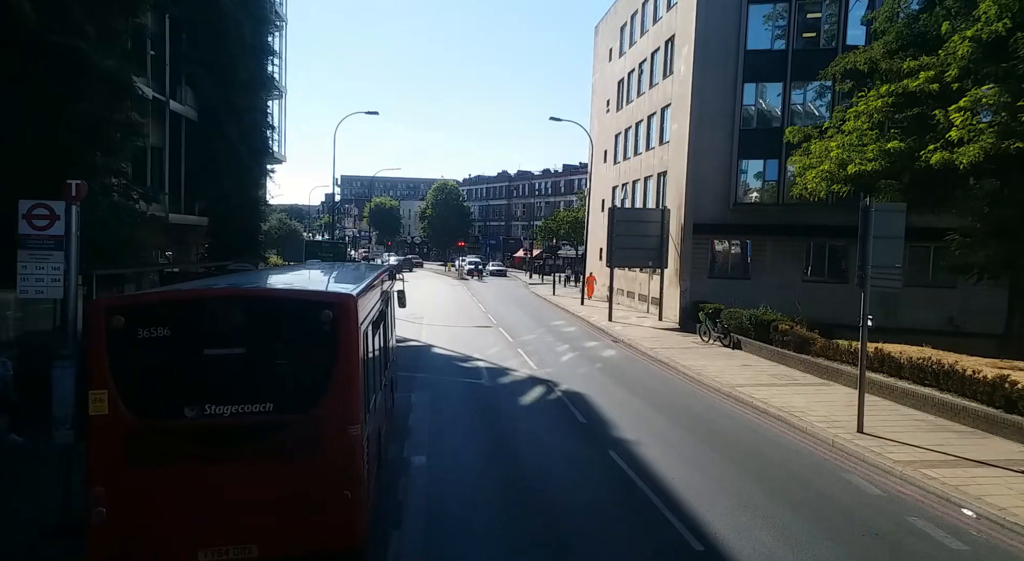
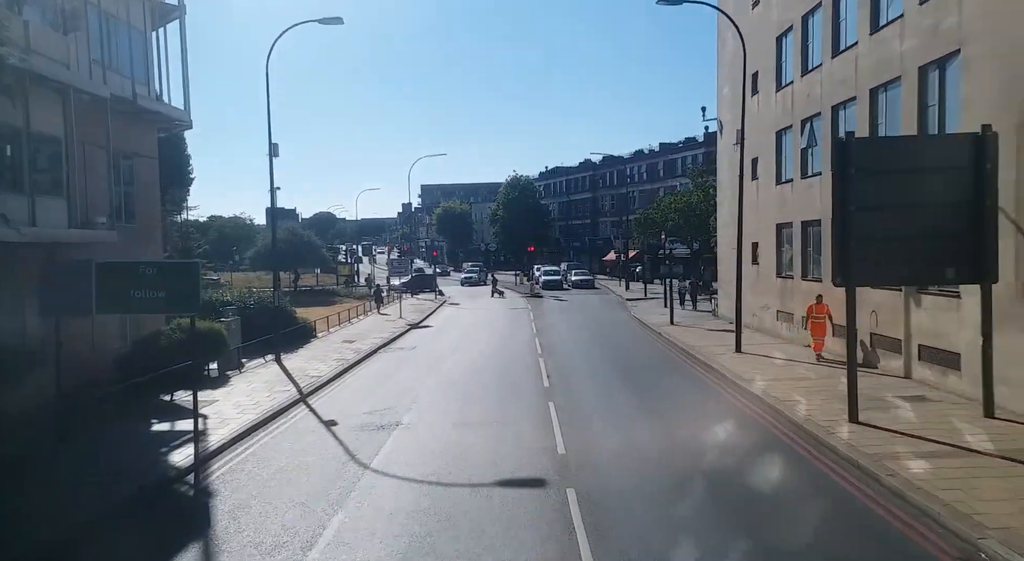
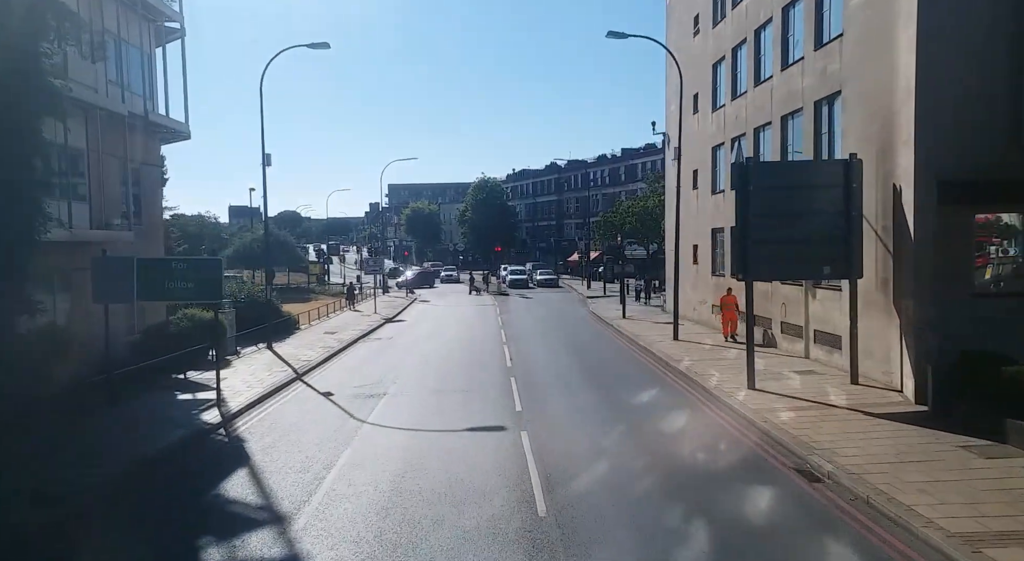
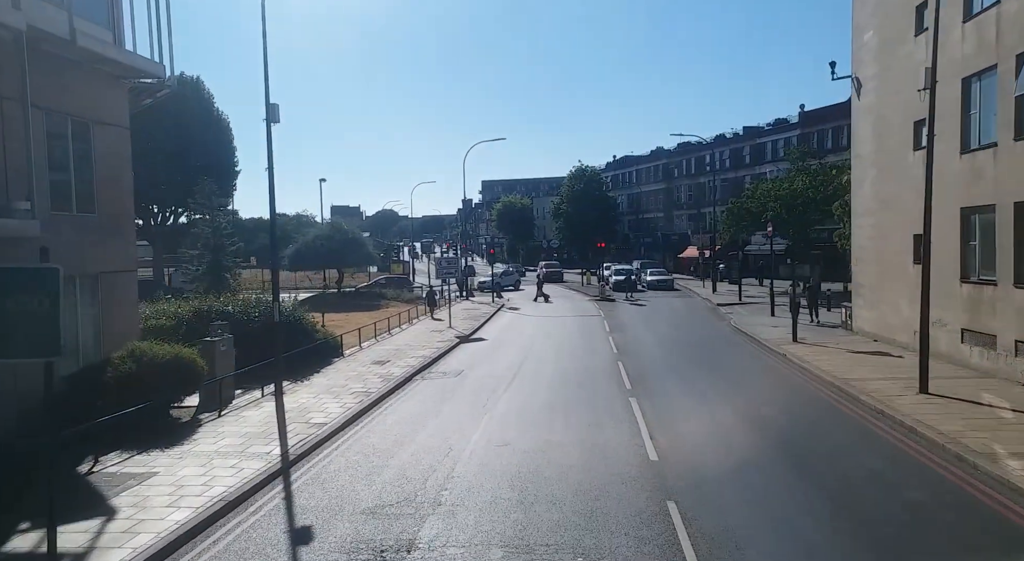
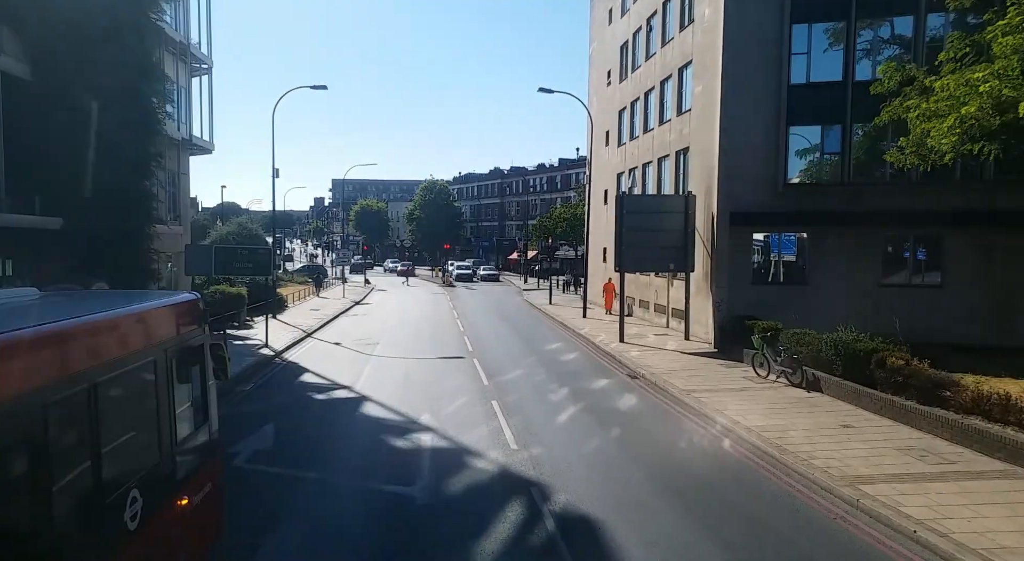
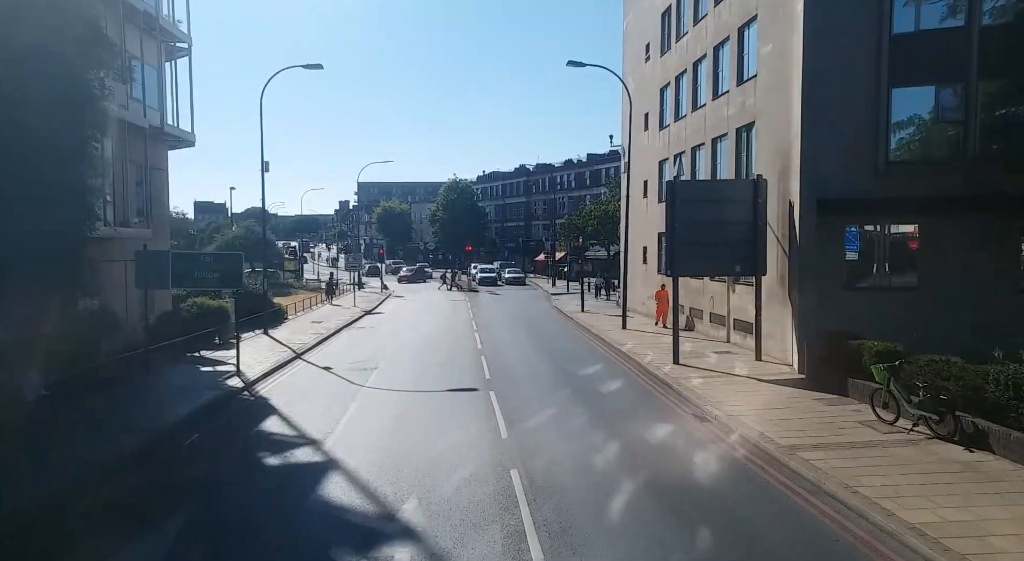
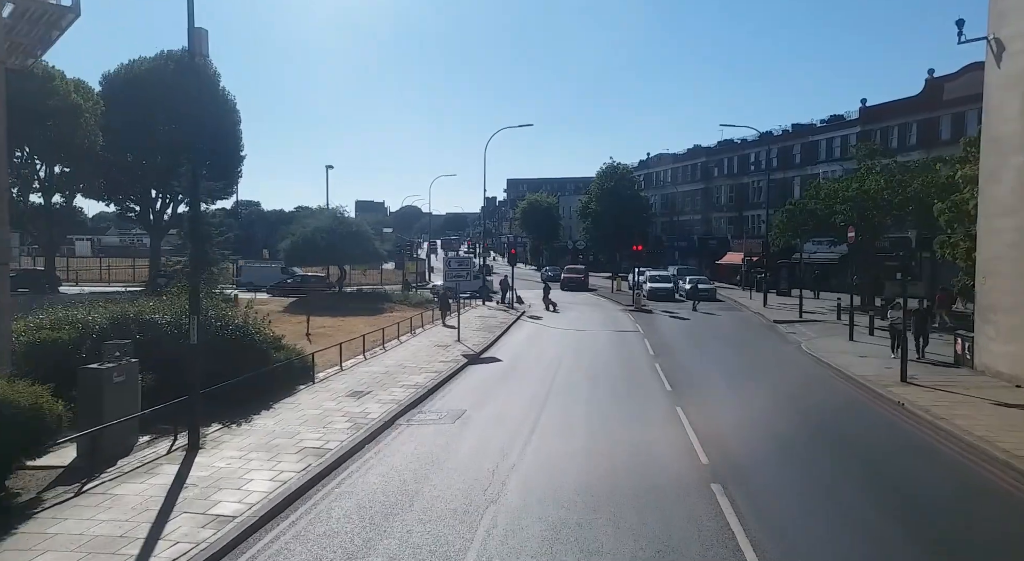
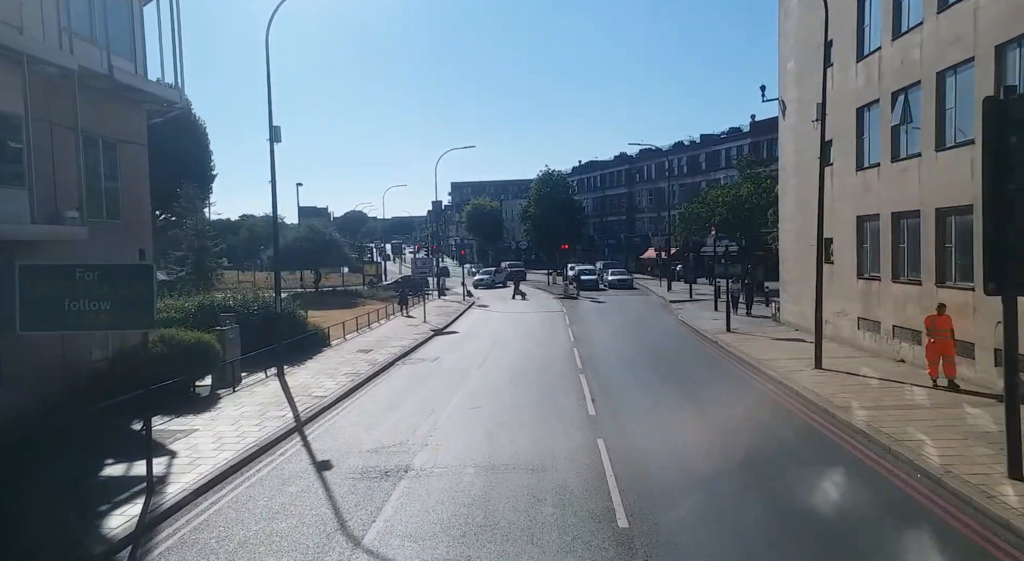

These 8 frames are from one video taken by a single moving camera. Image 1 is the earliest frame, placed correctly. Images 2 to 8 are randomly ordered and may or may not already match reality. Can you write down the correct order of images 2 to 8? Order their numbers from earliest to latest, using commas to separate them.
5, 6, 3, 2, 8, 4, 7
